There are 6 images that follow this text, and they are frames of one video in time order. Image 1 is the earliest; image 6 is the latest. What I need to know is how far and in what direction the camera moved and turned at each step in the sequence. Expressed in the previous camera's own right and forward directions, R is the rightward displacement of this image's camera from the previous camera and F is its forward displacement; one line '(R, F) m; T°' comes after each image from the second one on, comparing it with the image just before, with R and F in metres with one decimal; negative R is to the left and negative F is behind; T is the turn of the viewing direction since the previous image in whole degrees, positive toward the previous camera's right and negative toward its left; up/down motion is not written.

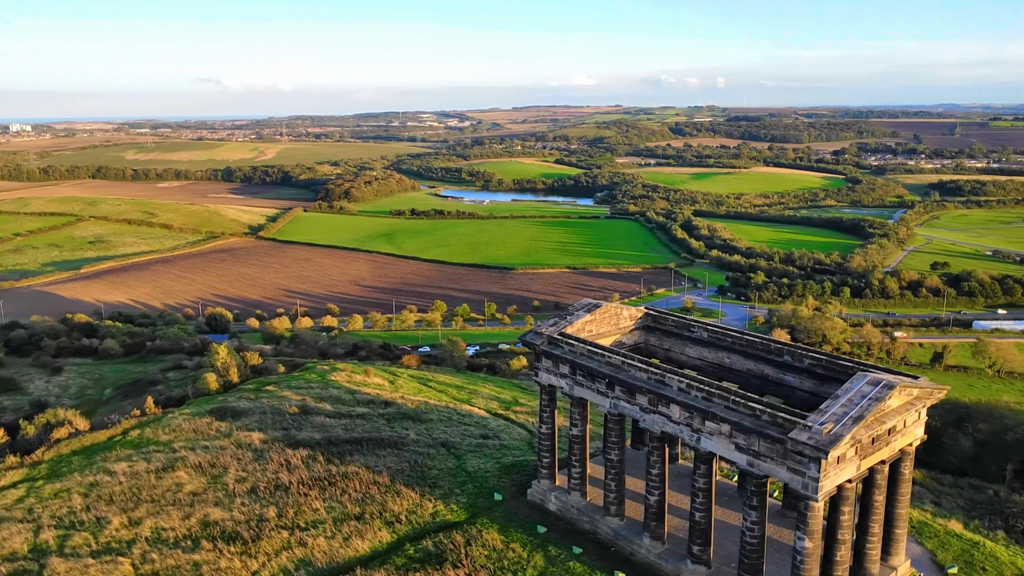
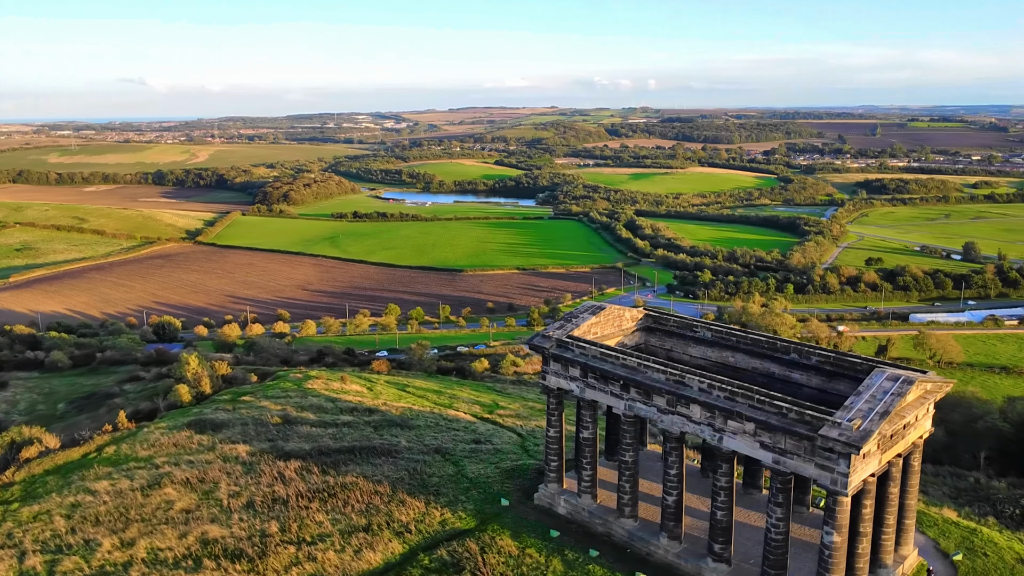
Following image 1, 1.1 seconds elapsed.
(-1.5, +0.2) m; +4°
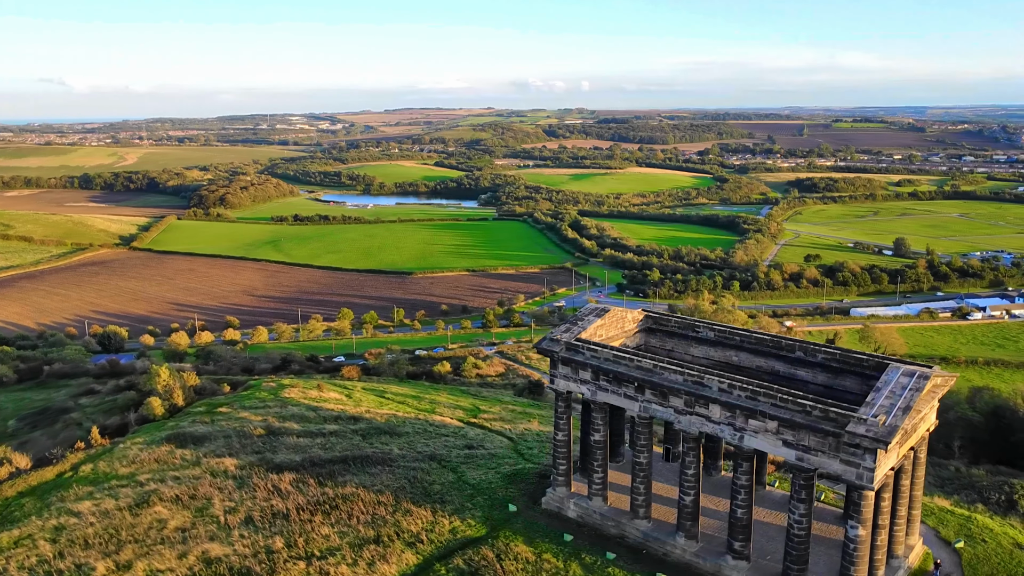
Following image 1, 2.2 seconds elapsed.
(-1.5, +0.2) m; +4°
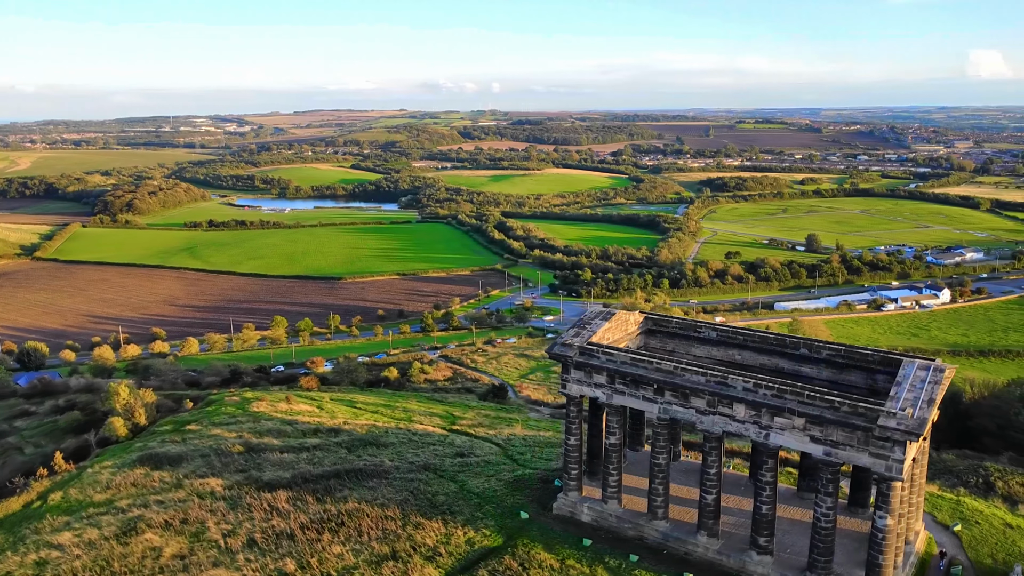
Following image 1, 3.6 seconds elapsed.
(-2.0, +0.3) m; +6°
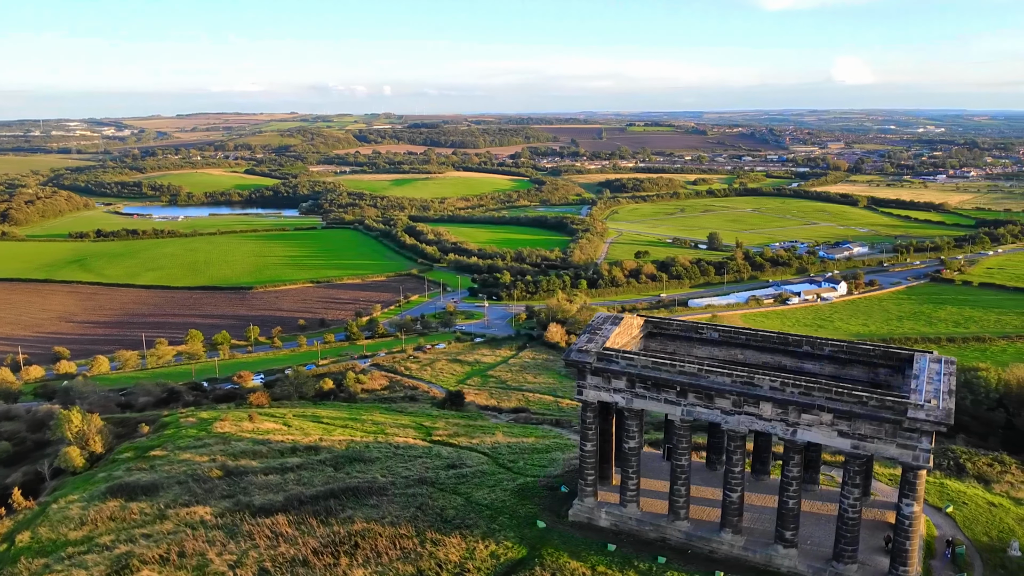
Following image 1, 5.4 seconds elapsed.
(-2.5, +0.3) m; +7°
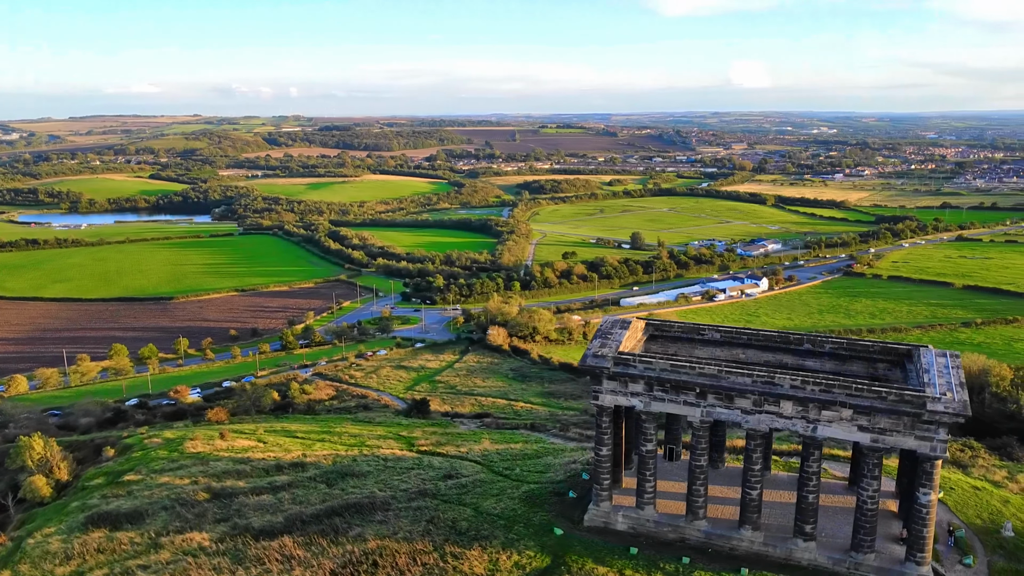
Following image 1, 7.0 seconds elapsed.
(-2.1, +0.3) m; +6°
